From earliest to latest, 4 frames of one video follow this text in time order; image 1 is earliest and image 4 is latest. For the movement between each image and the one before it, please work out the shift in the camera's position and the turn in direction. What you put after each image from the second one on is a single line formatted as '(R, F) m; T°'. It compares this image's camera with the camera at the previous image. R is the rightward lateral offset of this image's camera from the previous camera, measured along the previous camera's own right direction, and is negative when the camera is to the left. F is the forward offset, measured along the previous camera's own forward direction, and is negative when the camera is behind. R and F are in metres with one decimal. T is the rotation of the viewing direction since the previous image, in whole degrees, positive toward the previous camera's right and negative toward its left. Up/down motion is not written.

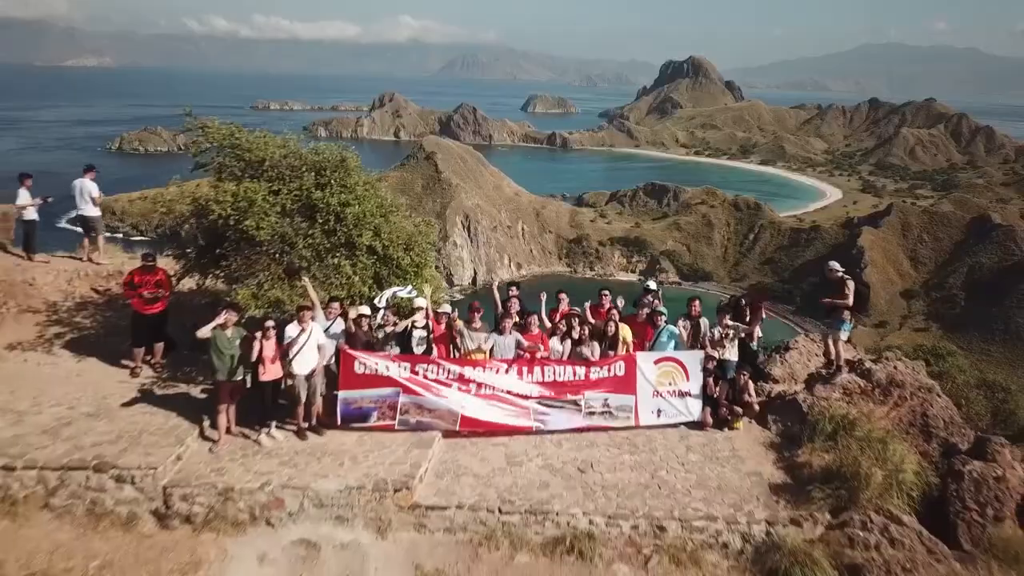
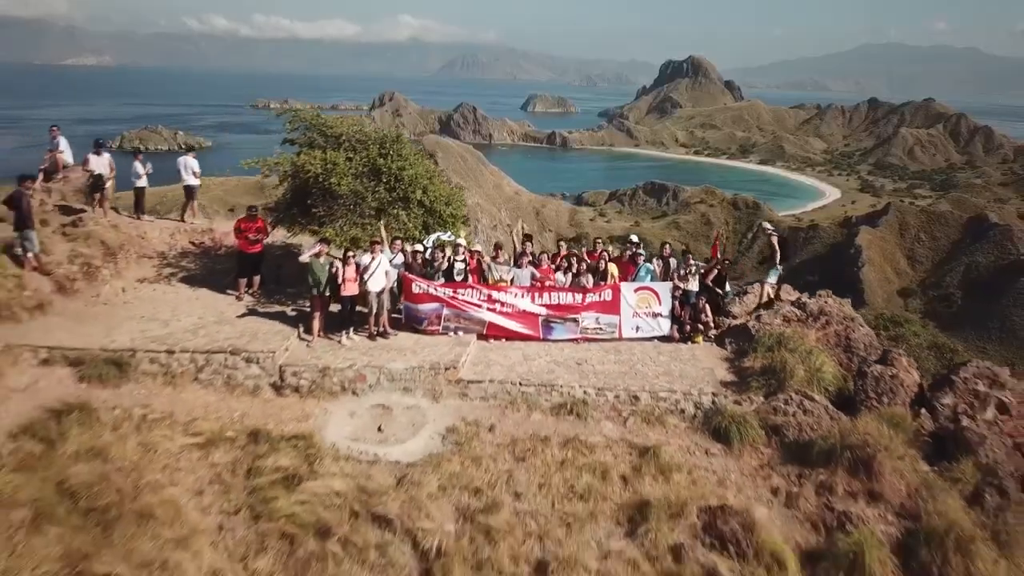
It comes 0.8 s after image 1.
(-0.2, -2.5) m; 0°
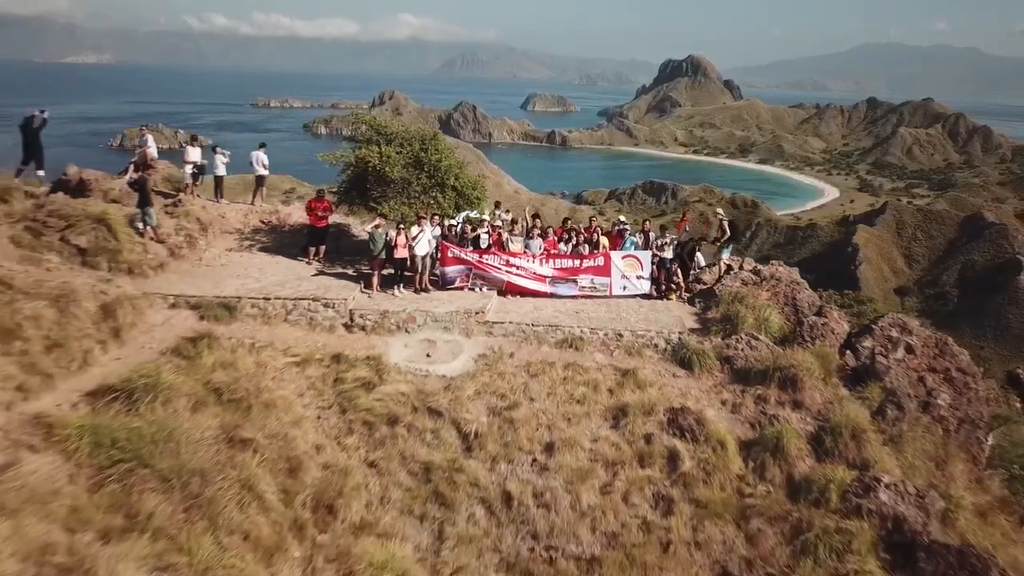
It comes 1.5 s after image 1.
(-0.2, -2.8) m; 0°
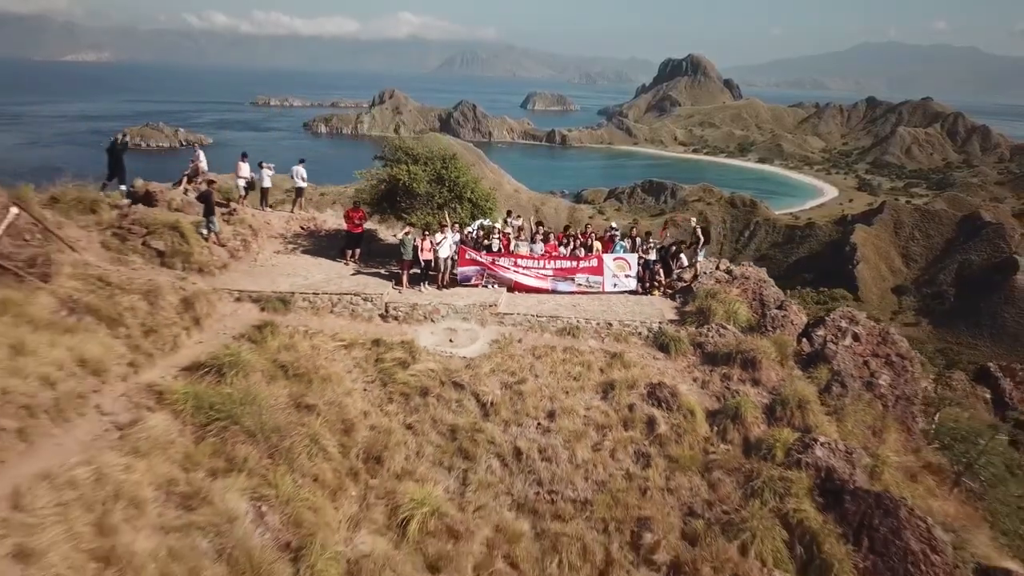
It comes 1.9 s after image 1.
(-0.2, -2.3) m; 0°
